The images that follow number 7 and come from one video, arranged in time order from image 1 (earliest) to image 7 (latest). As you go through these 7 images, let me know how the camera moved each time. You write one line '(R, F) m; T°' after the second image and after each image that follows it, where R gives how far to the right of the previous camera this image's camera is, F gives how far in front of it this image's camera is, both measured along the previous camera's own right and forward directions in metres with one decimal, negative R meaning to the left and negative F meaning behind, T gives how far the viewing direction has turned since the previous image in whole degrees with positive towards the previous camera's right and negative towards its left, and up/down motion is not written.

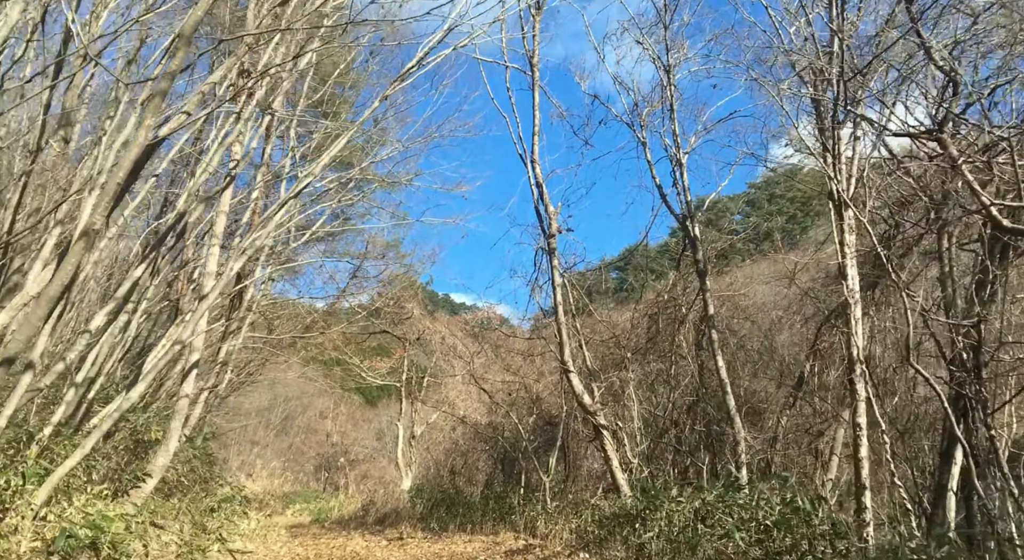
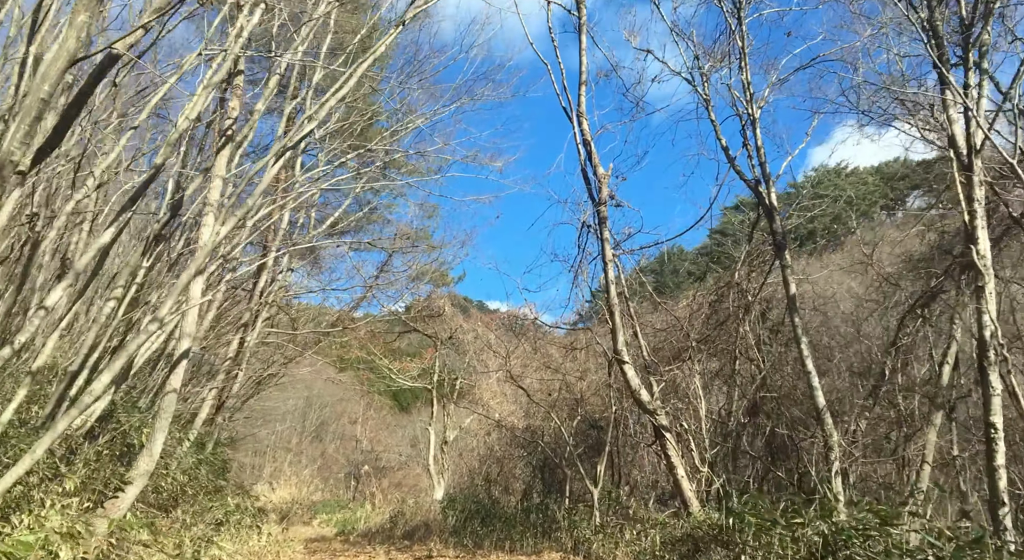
(-0.1, +1.2) m; -2°
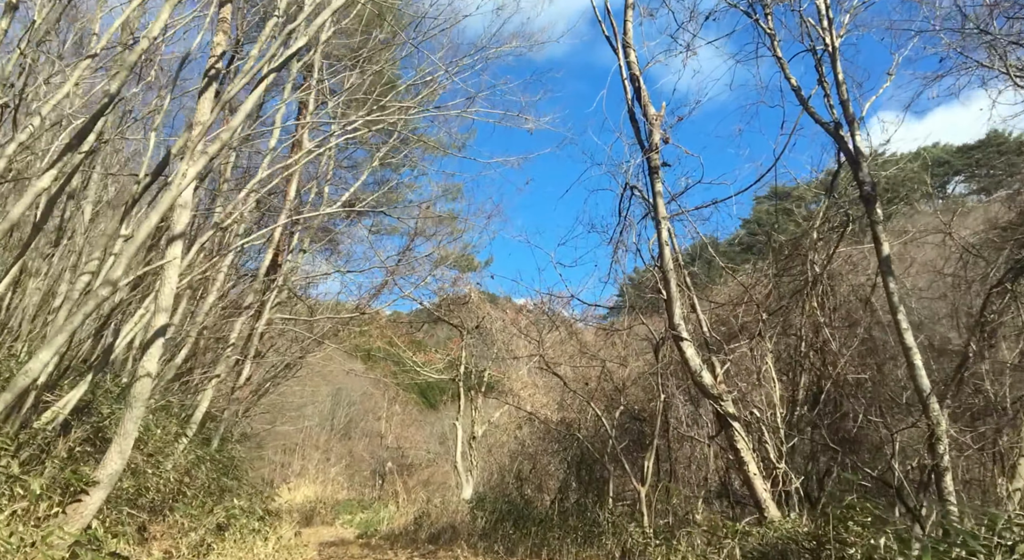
(-0.1, +1.0) m; -2°
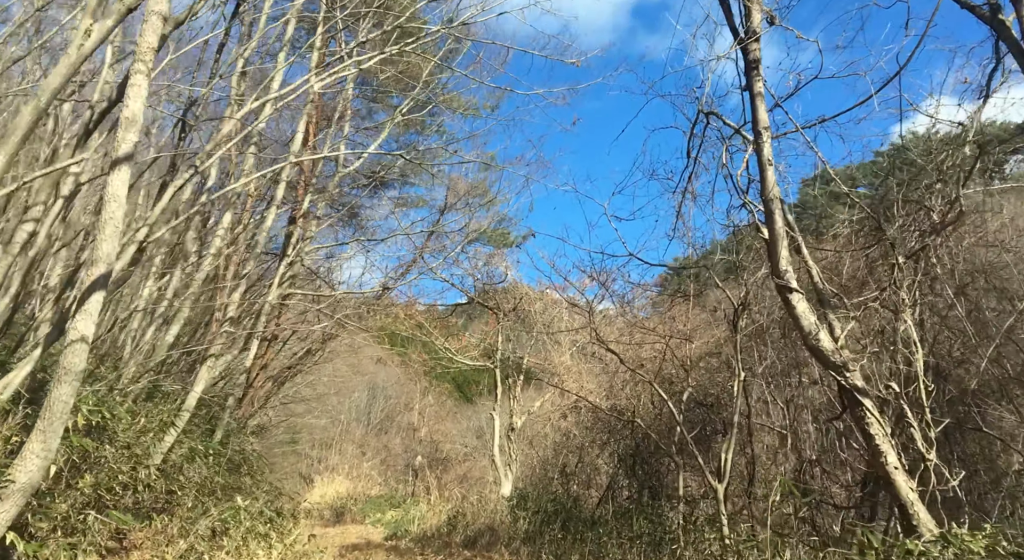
(-0.1, +1.4) m; -2°
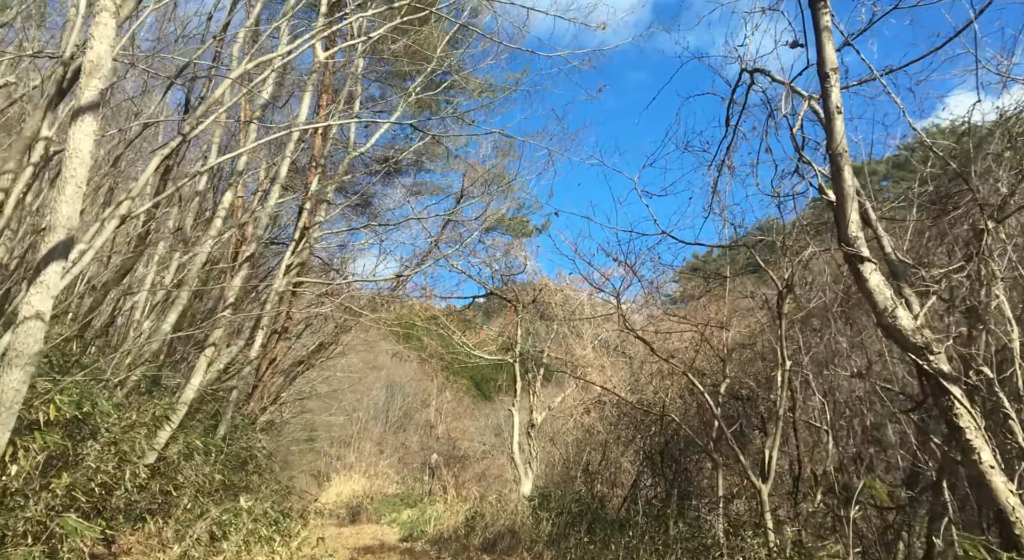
(0.0, +0.6) m; -1°
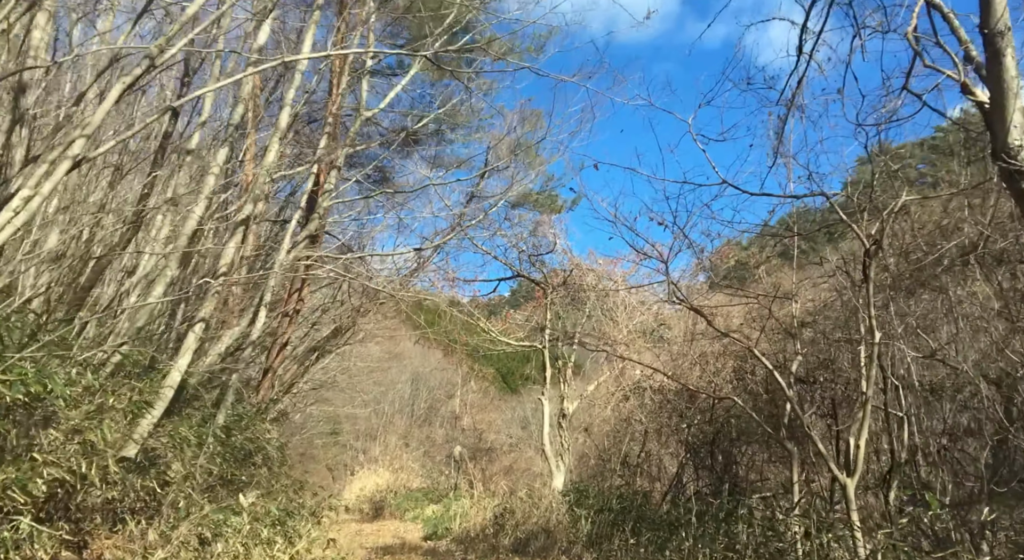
(-0.1, +0.9) m; -2°
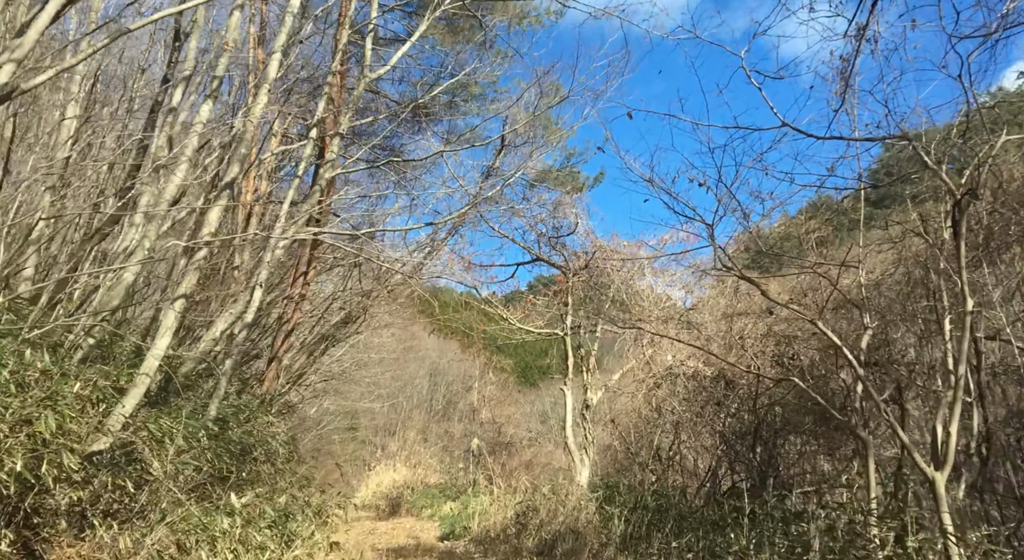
(0.0, +0.7) m; -1°
